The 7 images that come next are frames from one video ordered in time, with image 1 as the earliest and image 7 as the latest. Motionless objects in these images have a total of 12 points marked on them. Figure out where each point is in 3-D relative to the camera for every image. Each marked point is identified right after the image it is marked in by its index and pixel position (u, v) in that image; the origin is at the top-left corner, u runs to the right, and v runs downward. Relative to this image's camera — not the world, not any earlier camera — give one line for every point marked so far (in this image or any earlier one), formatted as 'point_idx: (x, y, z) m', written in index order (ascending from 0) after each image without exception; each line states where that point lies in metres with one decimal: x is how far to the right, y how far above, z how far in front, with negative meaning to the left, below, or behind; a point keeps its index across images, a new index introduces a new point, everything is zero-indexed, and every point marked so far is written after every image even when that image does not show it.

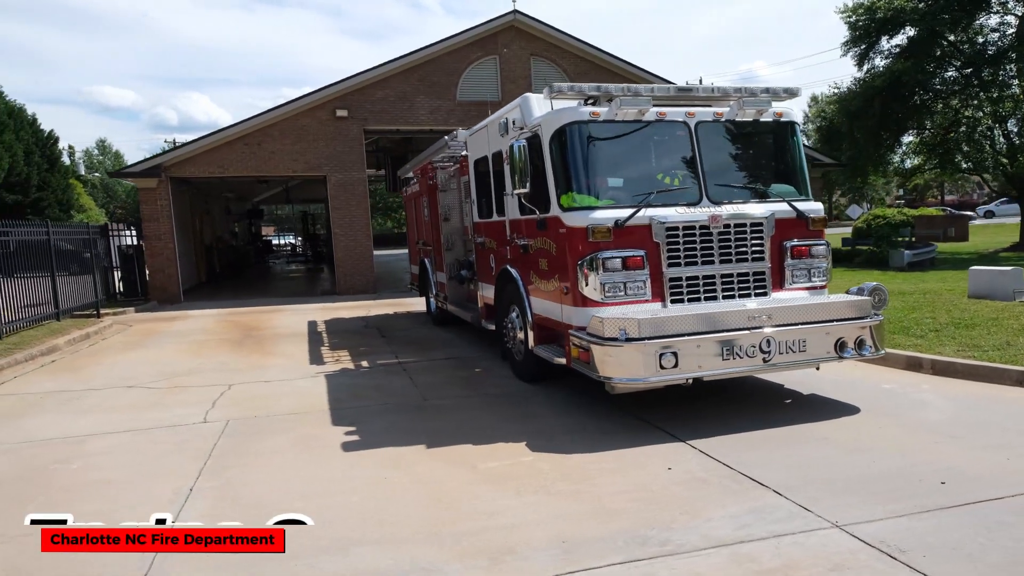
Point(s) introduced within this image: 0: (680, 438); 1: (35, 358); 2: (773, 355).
0: (+1.3, -1.2, +5.6) m
1: (-7.4, -1.1, +10.6) m
2: (+2.2, -0.6, +5.9) m
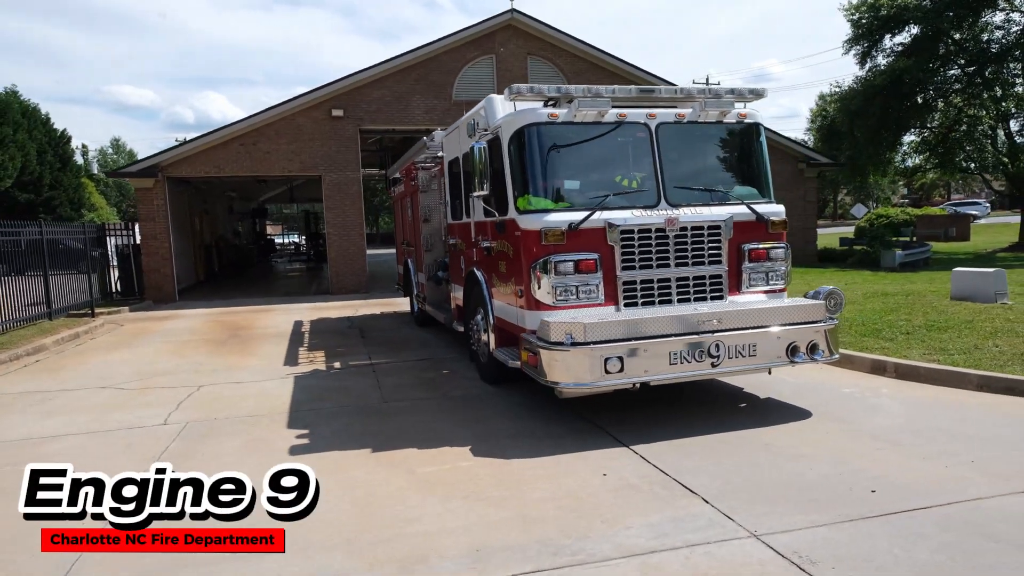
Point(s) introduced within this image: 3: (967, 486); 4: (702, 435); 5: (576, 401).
0: (+0.9, -1.3, +5.6) m
1: (-7.7, -1.1, +10.8) m
2: (+1.7, -0.6, +5.8) m
3: (+2.9, -1.2, +4.4) m
4: (+1.6, -1.2, +5.7) m
5: (+0.5, -1.1, +6.9) m
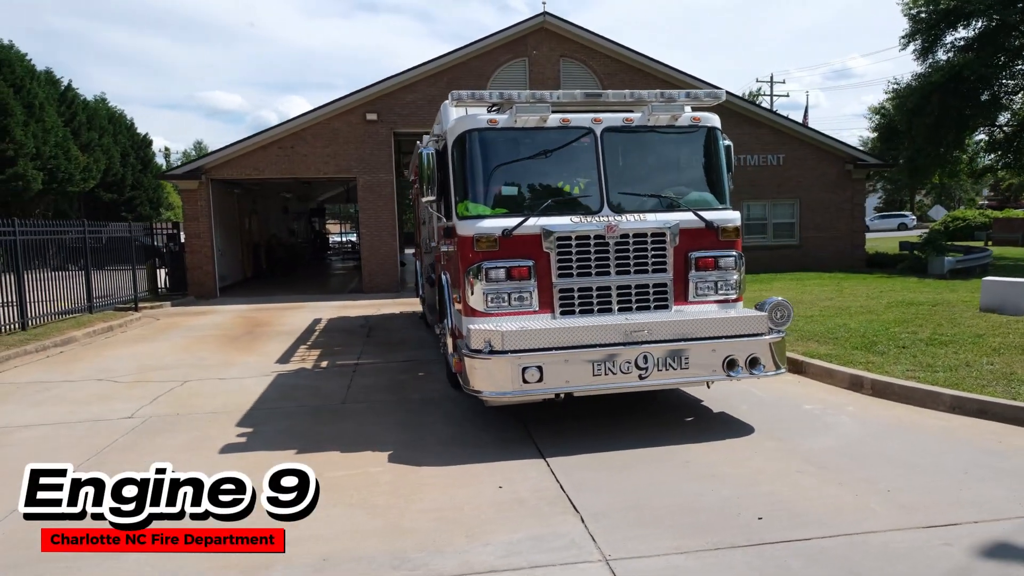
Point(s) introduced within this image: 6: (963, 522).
0: (+0.2, -1.3, +5.5) m
1: (-7.8, -1.0, +11.5) m
2: (+1.1, -0.7, +5.6) m
3: (+2.1, -1.3, +4.1) m
4: (+0.9, -1.3, +5.5) m
5: (0.0, -1.2, +6.8) m
6: (+2.6, -1.4, +4.0) m
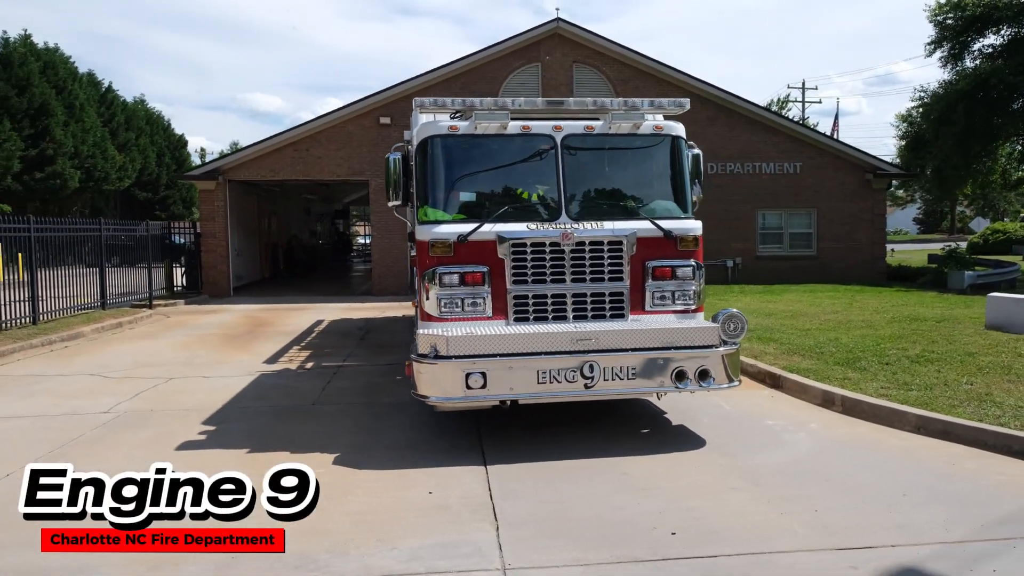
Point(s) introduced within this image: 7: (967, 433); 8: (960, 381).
0: (-0.2, -1.4, +5.5) m
1: (-8.0, -1.0, +11.9) m
2: (+0.7, -0.8, +5.6) m
3: (+1.5, -1.4, +4.0) m
4: (+0.5, -1.4, +5.5) m
5: (-0.4, -1.2, +6.8) m
6: (+2.1, -1.5, +3.9) m
7: (+3.8, -1.2, +5.8) m
8: (+4.6, -1.0, +7.1) m
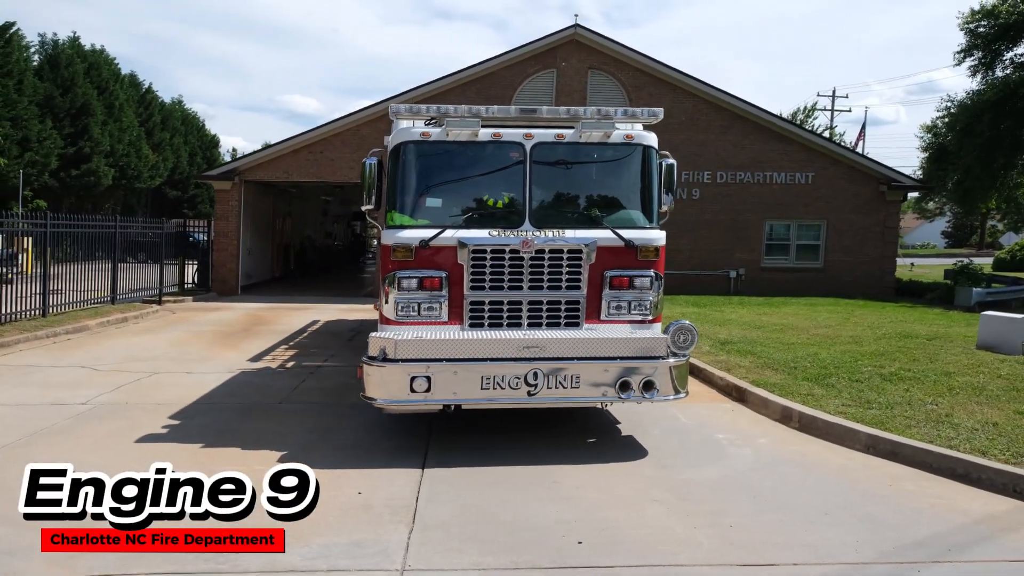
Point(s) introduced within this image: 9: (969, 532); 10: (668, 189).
0: (-0.7, -1.4, +5.6) m
1: (-8.2, -0.8, +12.3) m
2: (+0.2, -0.8, +5.7) m
3: (+1.0, -1.5, +4.0) m
4: (0.0, -1.4, +5.6) m
5: (-0.8, -1.3, +6.9) m
6: (+1.5, -1.6, +3.9) m
7: (+3.3, -1.4, +5.7) m
8: (+4.2, -1.1, +7.0) m
9: (+2.9, -1.6, +4.4) m
10: (+1.5, +0.9, +6.6) m
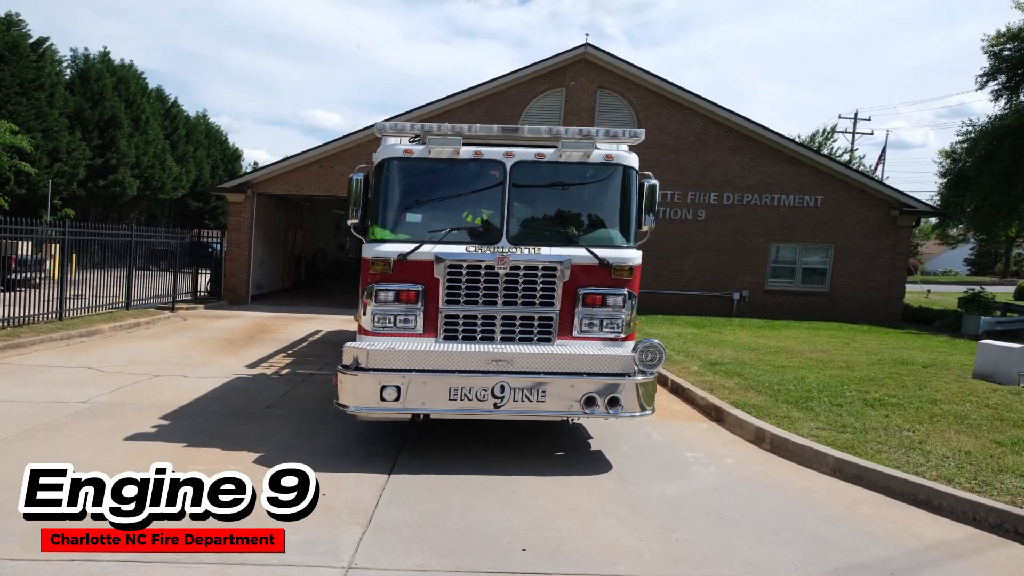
0: (-1.0, -1.5, +5.8) m
1: (-8.2, -0.9, +12.7) m
2: (0.0, -1.0, +5.8) m
3: (+0.7, -1.6, +4.2) m
4: (-0.3, -1.6, +5.8) m
5: (-1.1, -1.4, +7.1) m
6: (+1.2, -1.7, +4.0) m
7: (+3.0, -1.6, +5.8) m
8: (+4.0, -1.4, +7.1) m
9: (+2.6, -1.7, +4.4) m
10: (+1.3, +0.8, +6.8) m
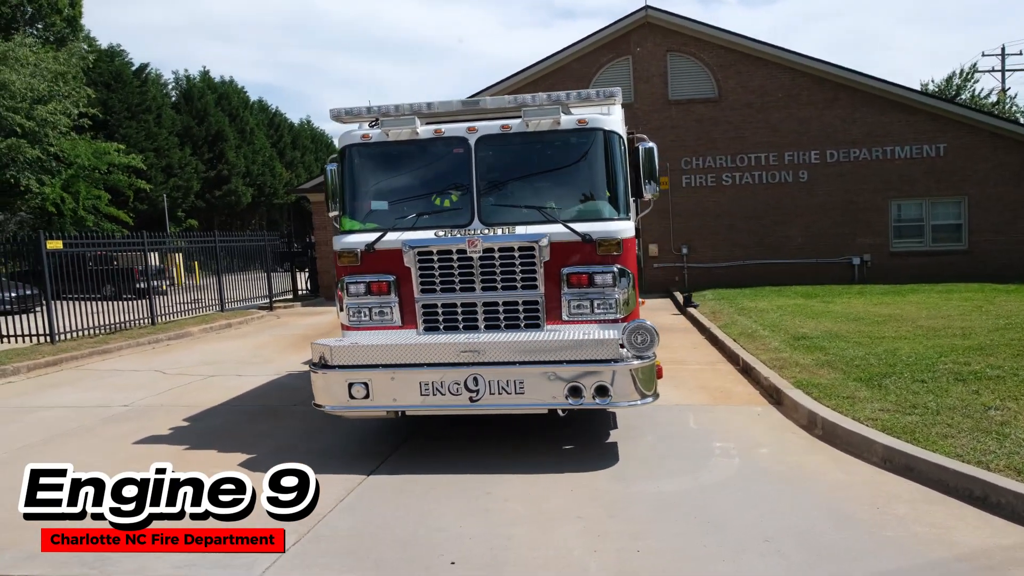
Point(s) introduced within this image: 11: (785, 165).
0: (-1.1, -1.4, +5.4) m
1: (-7.0, -1.1, +13.6) m
2: (-0.2, -0.8, +5.3) m
3: (+0.3, -1.5, +3.5) m
4: (-0.4, -1.4, +5.3) m
5: (-0.9, -1.3, +6.7) m
6: (+0.7, -1.5, +3.3) m
7: (+2.9, -1.2, +4.7) m
8: (+4.0, -1.0, +5.8) m
9: (+2.2, -1.4, +3.5) m
10: (+1.2, +1.0, +5.9) m
11: (+7.3, +3.3, +18.4) m
